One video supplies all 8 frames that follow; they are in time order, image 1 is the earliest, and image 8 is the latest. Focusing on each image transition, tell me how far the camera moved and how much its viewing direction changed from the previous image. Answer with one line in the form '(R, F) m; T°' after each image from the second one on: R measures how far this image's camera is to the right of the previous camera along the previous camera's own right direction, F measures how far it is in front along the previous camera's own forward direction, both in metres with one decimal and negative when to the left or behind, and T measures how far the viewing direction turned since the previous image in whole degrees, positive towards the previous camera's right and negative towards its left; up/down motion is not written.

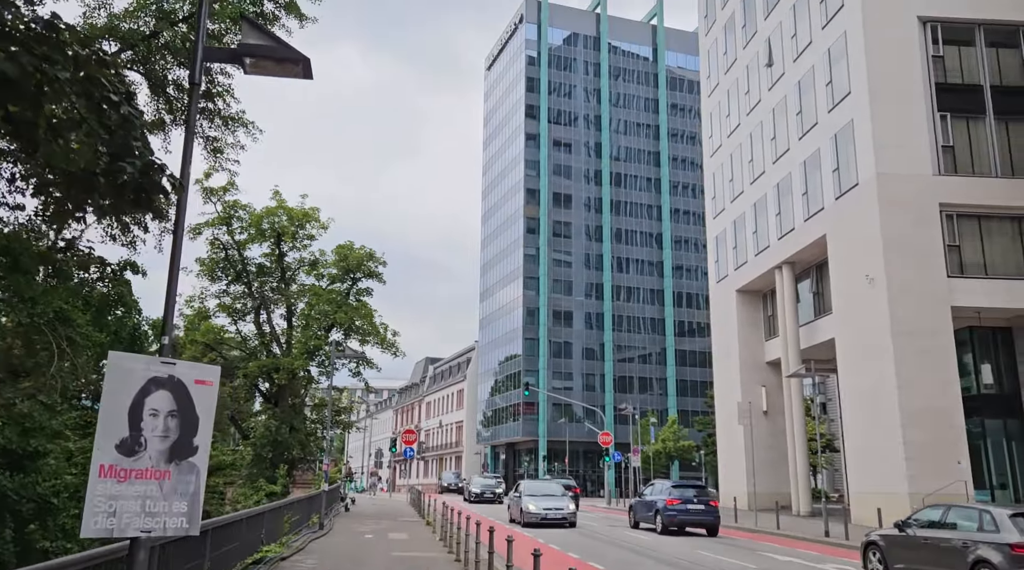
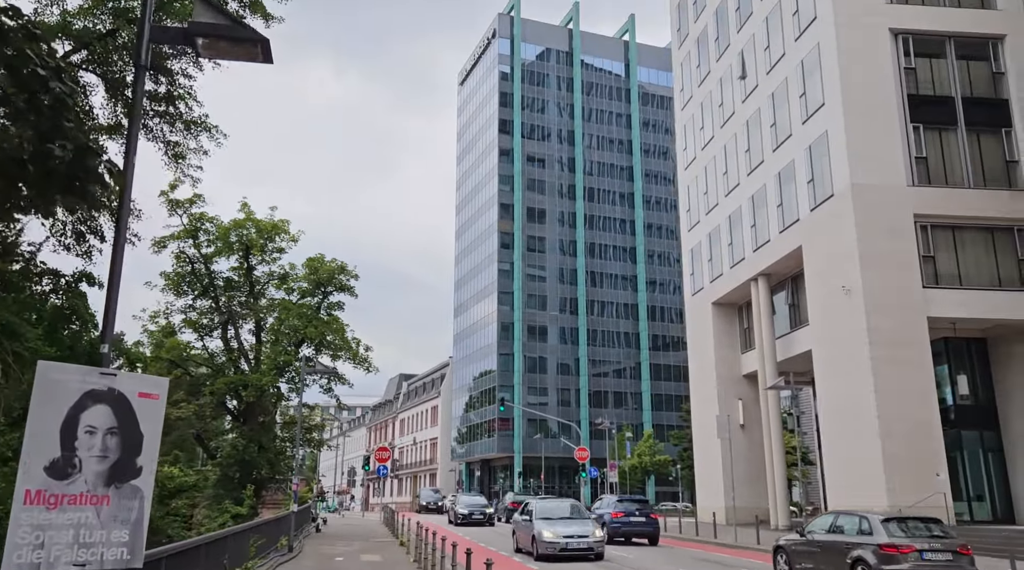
(0.0, +0.5) m; +2°
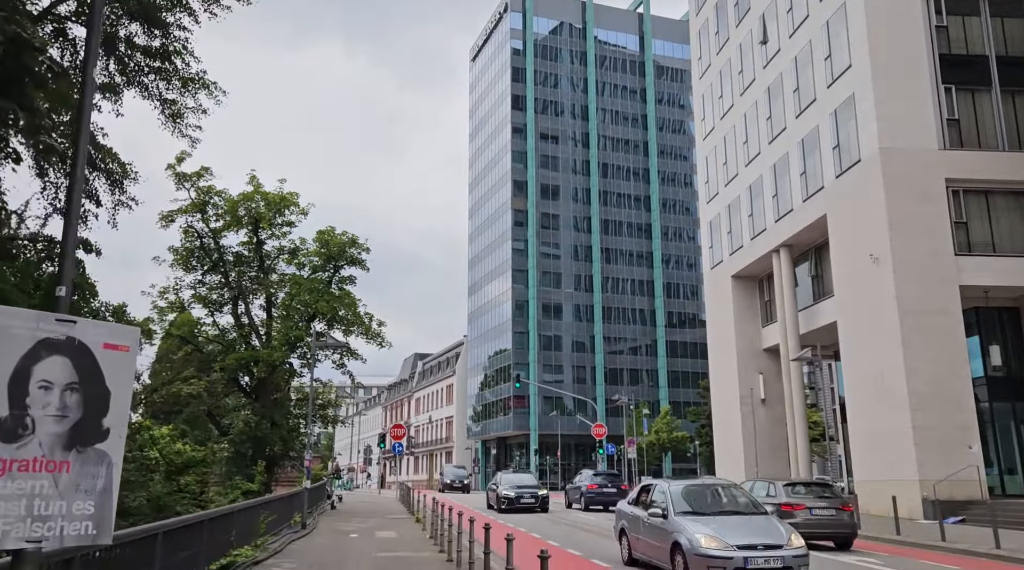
(-0.1, +0.8) m; -1°
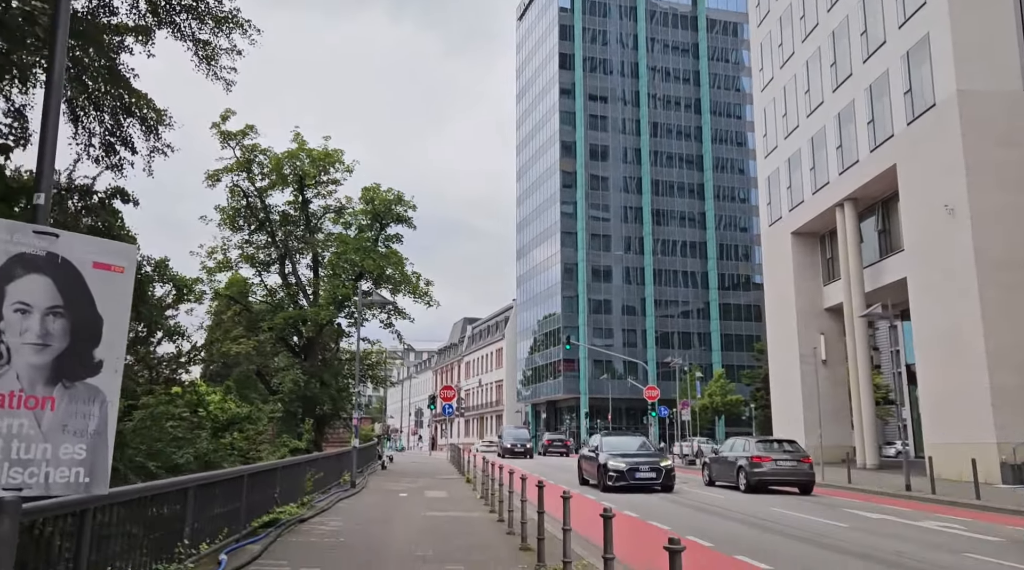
(-0.1, +0.8) m; -4°
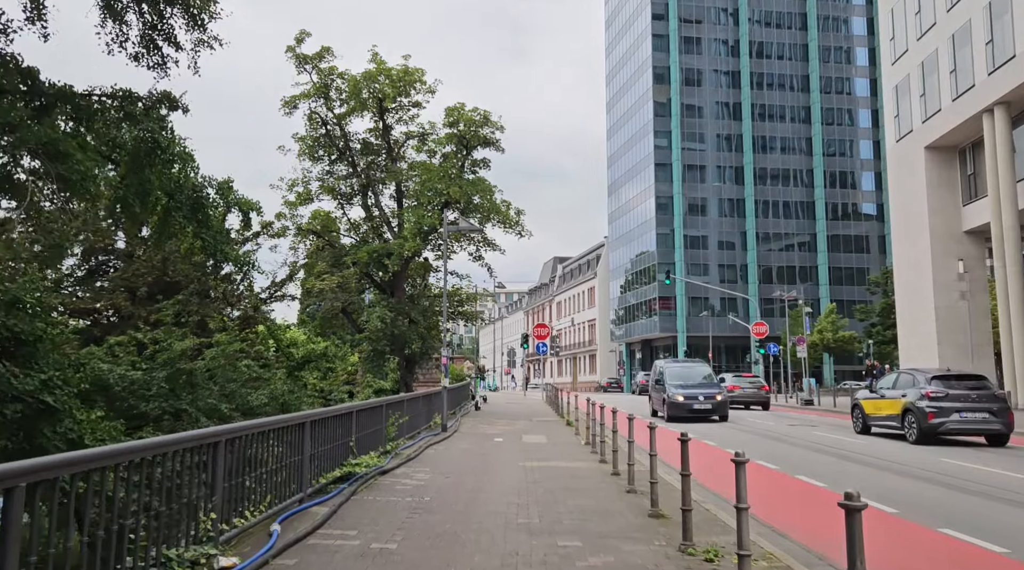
(-0.3, +2.2) m; -7°
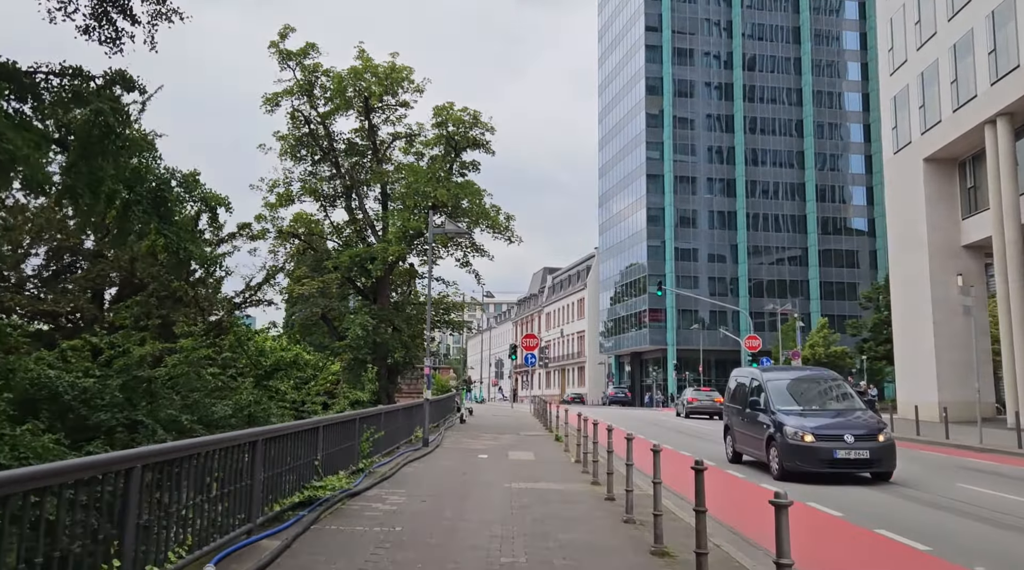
(0.0, +1.0) m; +1°
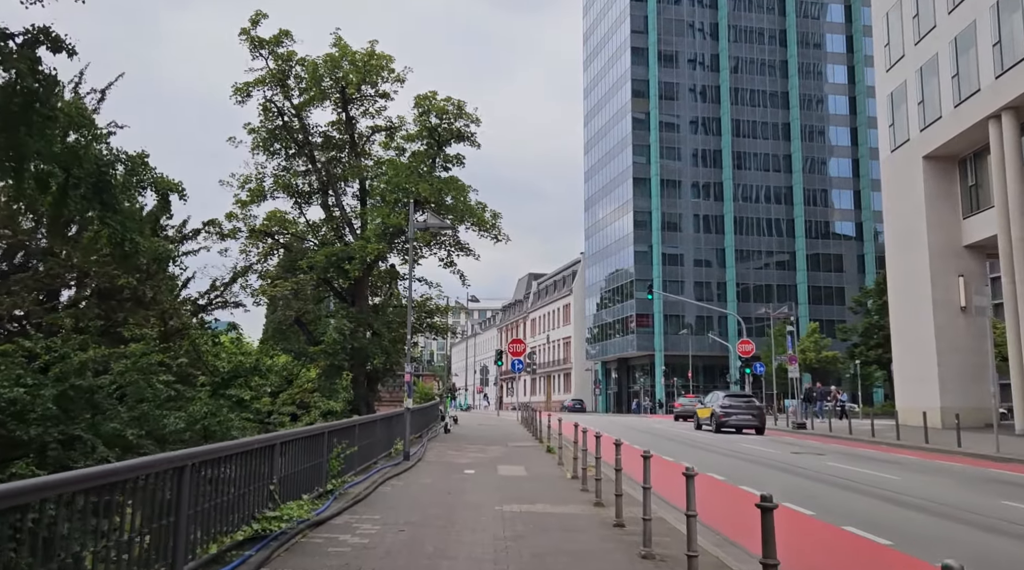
(-0.1, +1.4) m; +1°
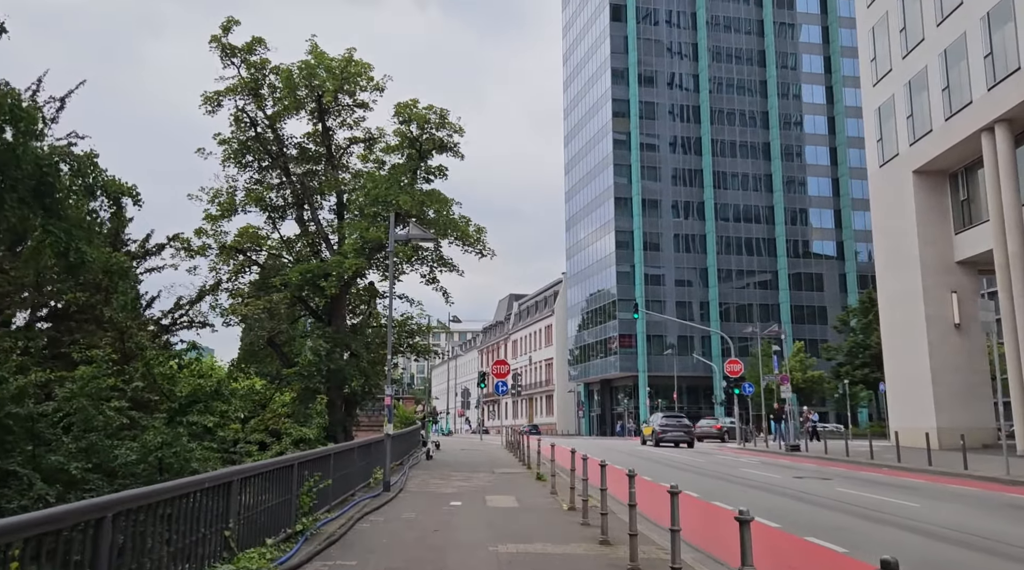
(-0.2, +1.1) m; +1°
